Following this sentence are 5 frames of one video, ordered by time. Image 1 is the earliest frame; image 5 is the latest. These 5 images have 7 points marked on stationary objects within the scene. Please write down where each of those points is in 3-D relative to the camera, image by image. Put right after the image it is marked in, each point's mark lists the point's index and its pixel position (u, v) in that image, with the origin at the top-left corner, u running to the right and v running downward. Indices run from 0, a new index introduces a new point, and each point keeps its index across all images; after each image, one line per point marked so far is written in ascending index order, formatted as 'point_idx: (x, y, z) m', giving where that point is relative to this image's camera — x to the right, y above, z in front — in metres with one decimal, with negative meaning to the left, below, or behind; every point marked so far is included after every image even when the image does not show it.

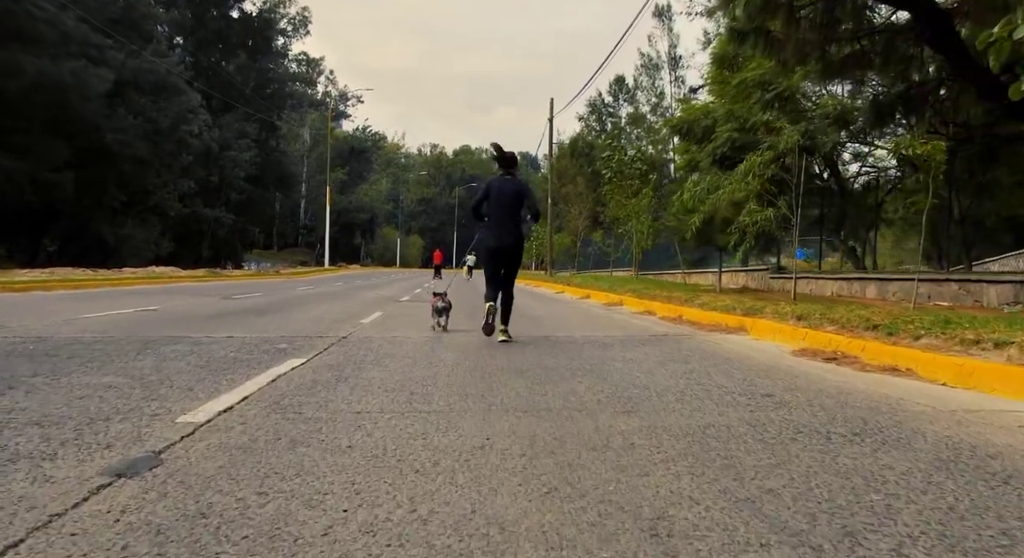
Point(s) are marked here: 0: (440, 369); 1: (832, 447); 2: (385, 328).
0: (-0.7, -0.9, +8.4) m
1: (+1.7, -0.9, +4.9) m
2: (-1.8, -0.7, +13.0) m
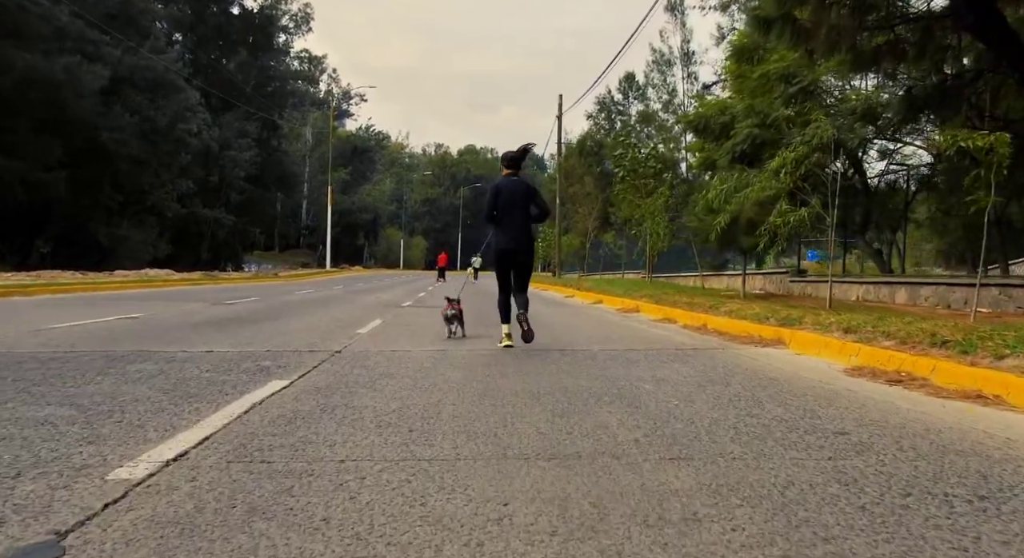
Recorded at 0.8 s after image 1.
0: (-0.5, -0.9, +7.3) m
1: (+1.9, -1.0, +3.7) m
2: (-1.7, -0.8, +11.8) m
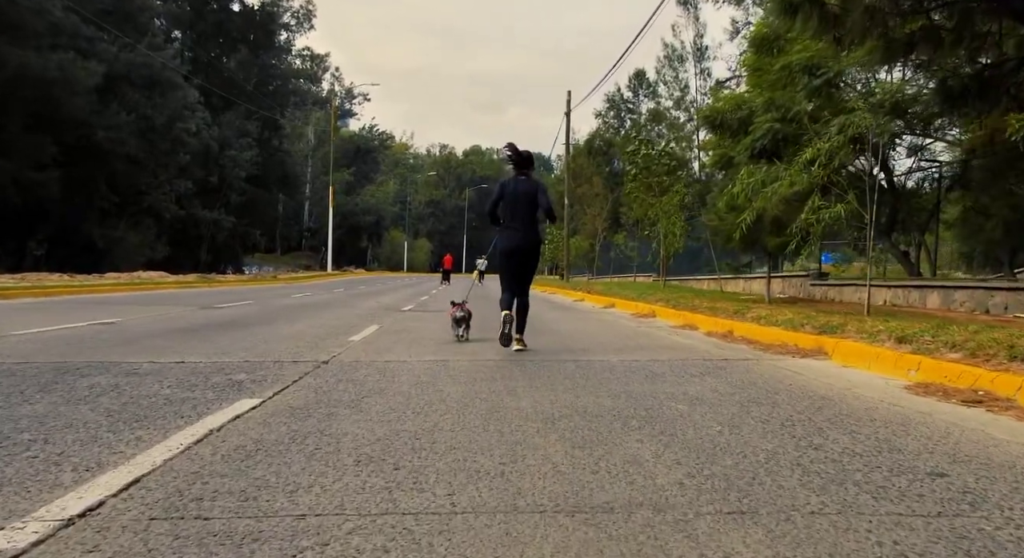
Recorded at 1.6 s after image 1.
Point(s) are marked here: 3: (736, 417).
0: (-0.5, -1.0, +6.1) m
1: (+1.9, -1.0, +2.5) m
2: (-1.6, -0.8, +10.7) m
3: (+1.5, -1.0, +6.2) m
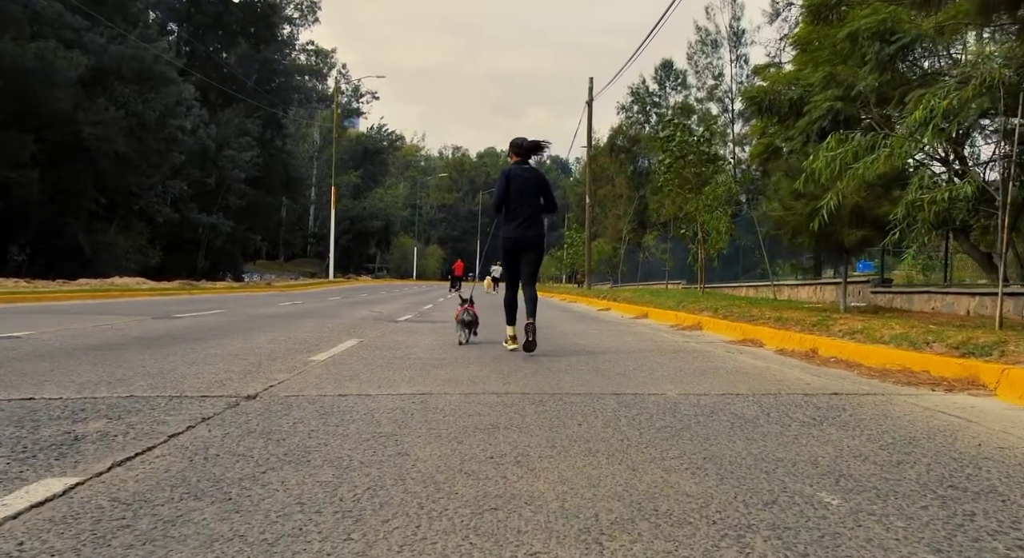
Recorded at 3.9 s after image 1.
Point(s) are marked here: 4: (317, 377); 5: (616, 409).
0: (-0.4, -0.9, +3.1) m
1: (+1.9, -0.9, -0.5) m
2: (-1.5, -0.8, +7.7) m
3: (+1.6, -0.9, +3.2) m
4: (-1.6, -0.8, +7.5) m
5: (+0.7, -0.9, +6.0) m
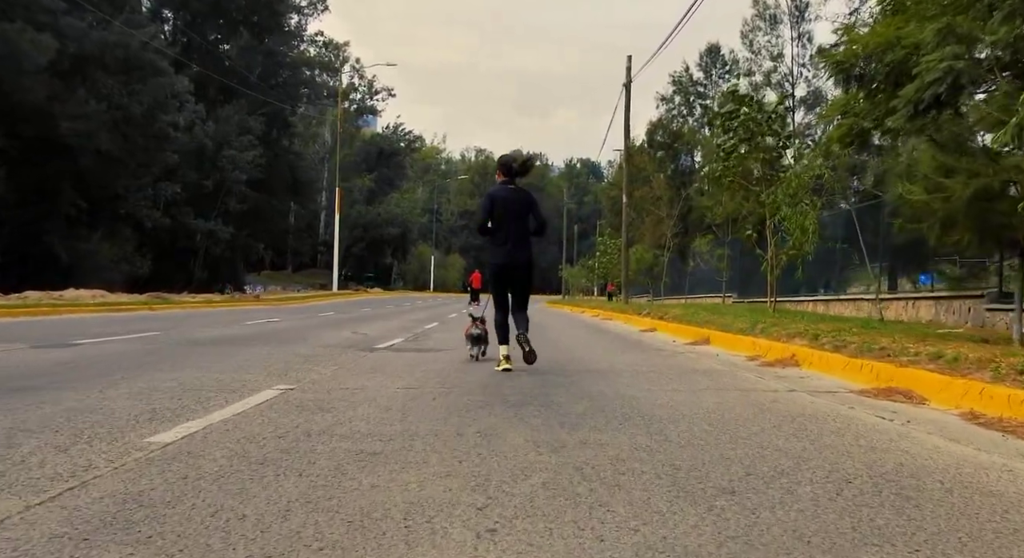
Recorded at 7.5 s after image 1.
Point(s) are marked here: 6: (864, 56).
0: (-0.6, -0.9, -1.0) m
1: (+1.5, -0.9, -4.7) m
2: (-1.5, -0.9, +3.6) m
3: (+1.4, -0.9, -1.0) m
4: (-1.7, -0.9, +3.4) m
5: (+0.6, -0.9, +1.9) m
6: (+6.2, +3.9, +16.0) m
